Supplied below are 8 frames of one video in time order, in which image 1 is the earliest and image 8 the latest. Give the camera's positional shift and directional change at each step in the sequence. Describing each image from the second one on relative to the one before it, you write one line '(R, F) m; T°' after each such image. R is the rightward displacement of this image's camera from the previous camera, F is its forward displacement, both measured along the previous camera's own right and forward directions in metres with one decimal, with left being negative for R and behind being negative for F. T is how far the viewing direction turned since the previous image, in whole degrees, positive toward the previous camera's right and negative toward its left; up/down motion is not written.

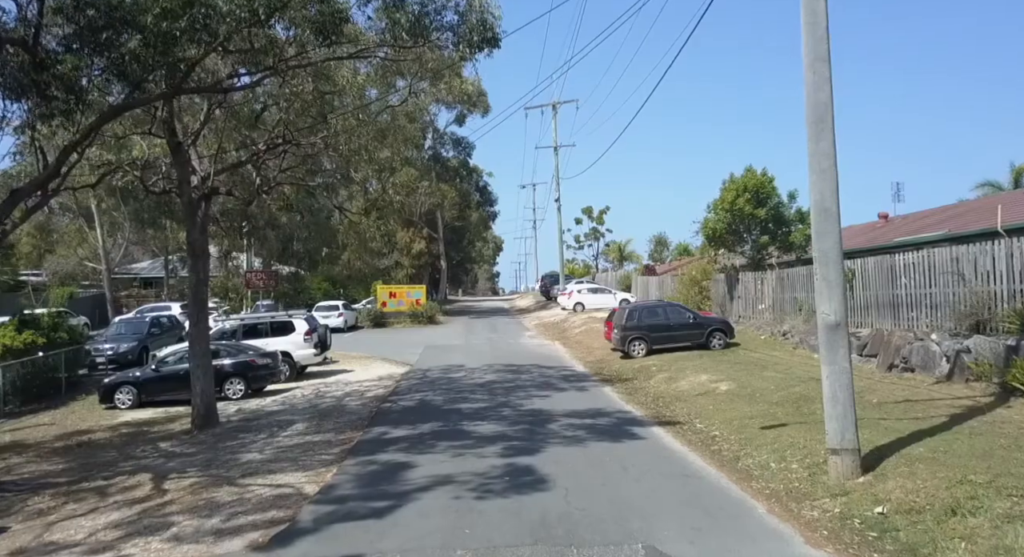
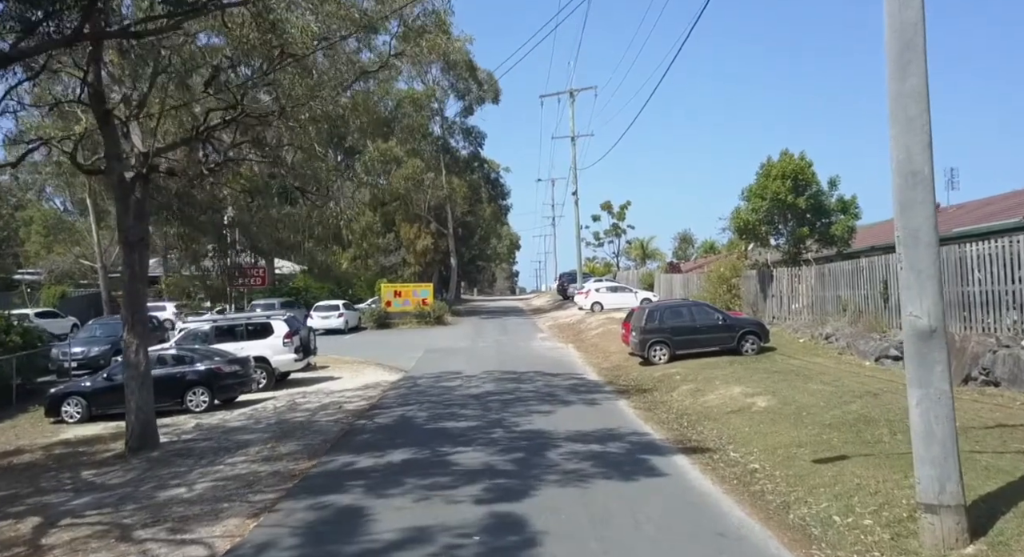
(+0.5, +2.5) m; -2°
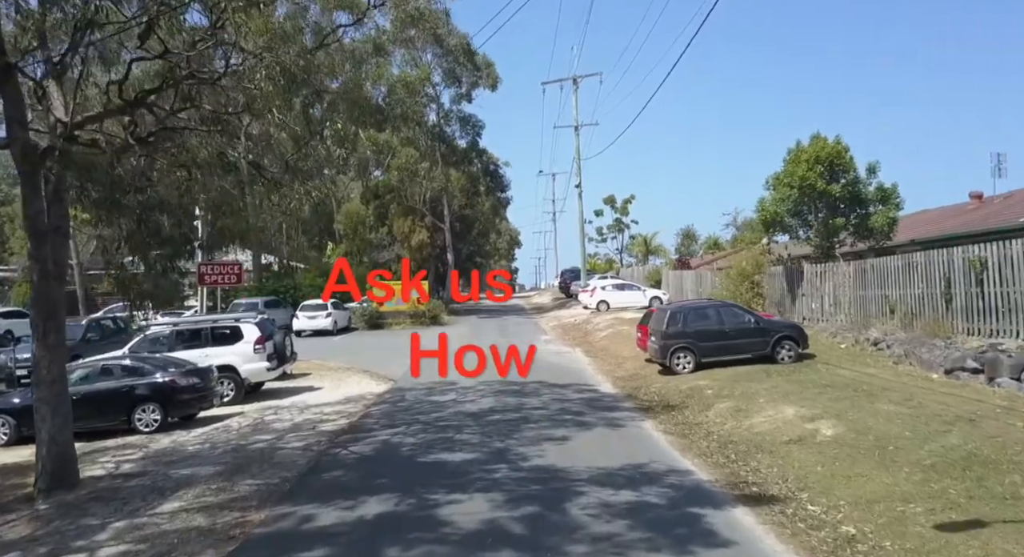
(-0.1, +2.5) m; 0°
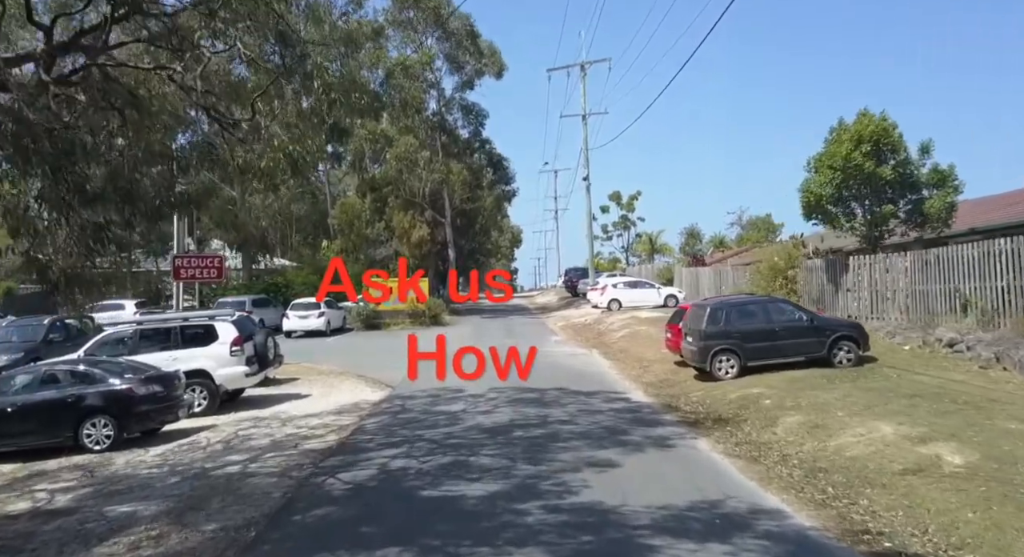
(-0.4, +2.4) m; 0°
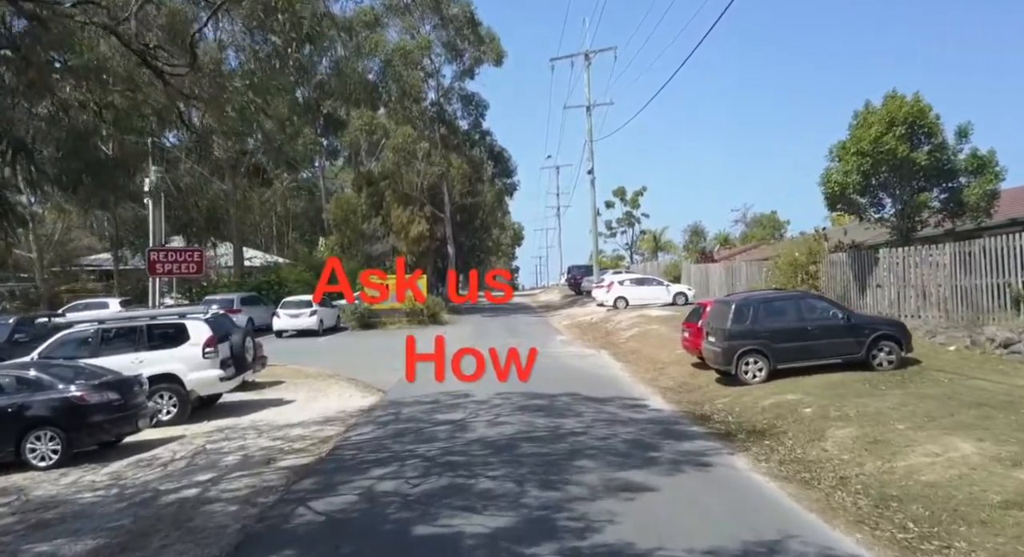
(-0.1, +1.5) m; 0°
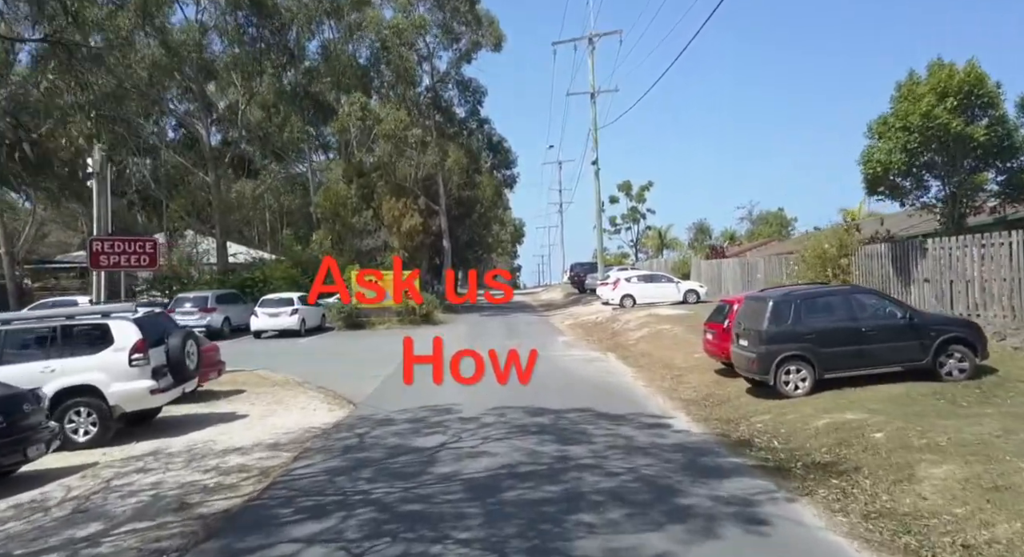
(+0.2, +2.4) m; 0°
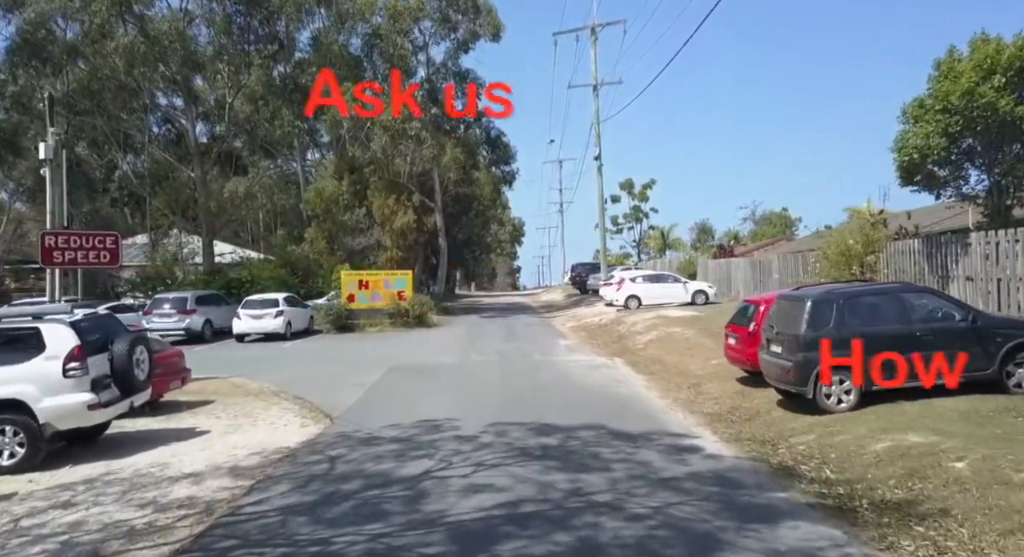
(0.0, +1.6) m; 0°
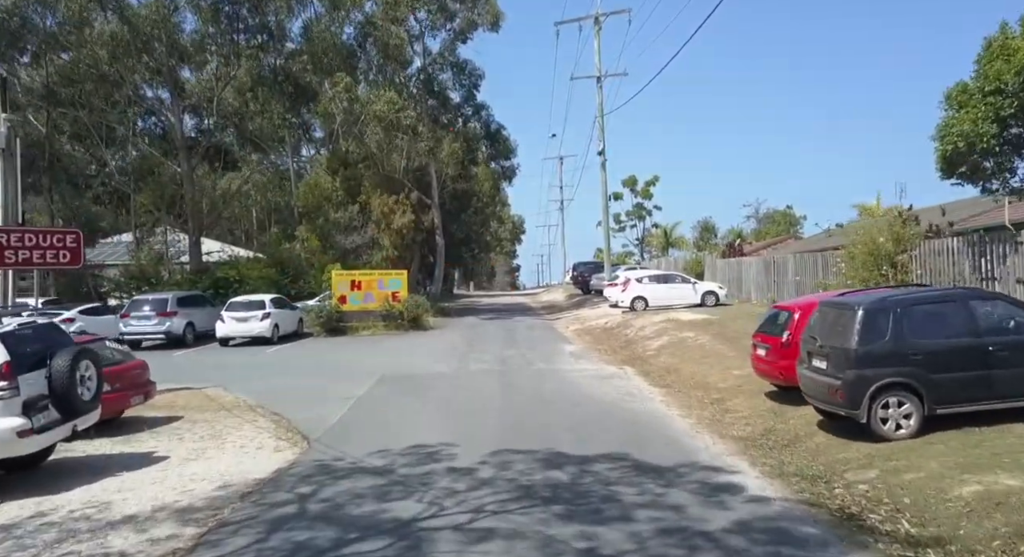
(0.0, +1.5) m; 0°
